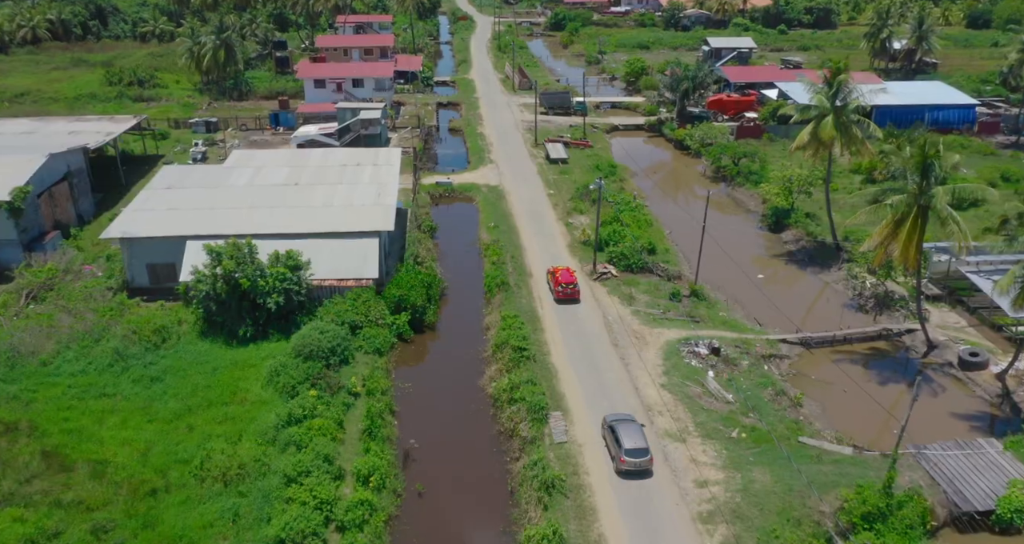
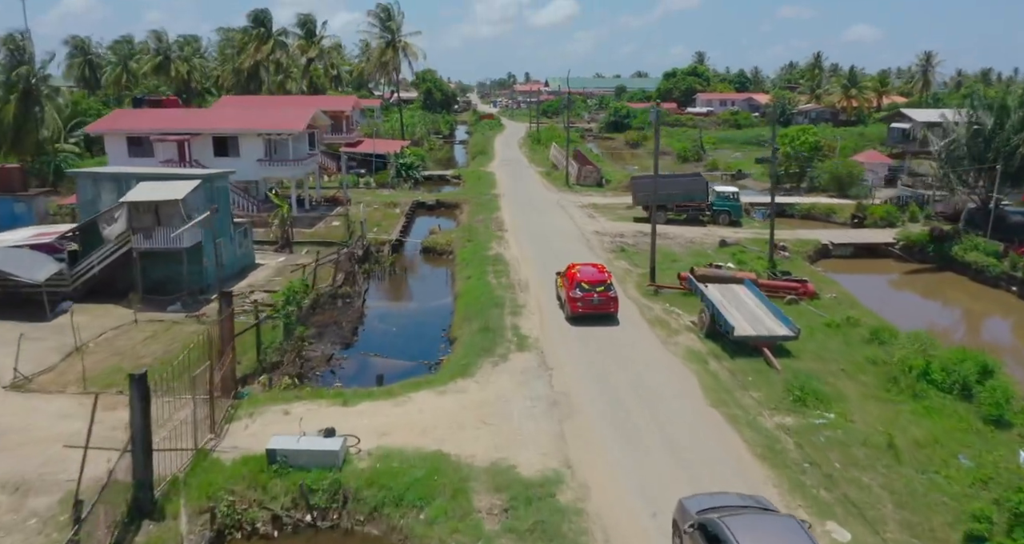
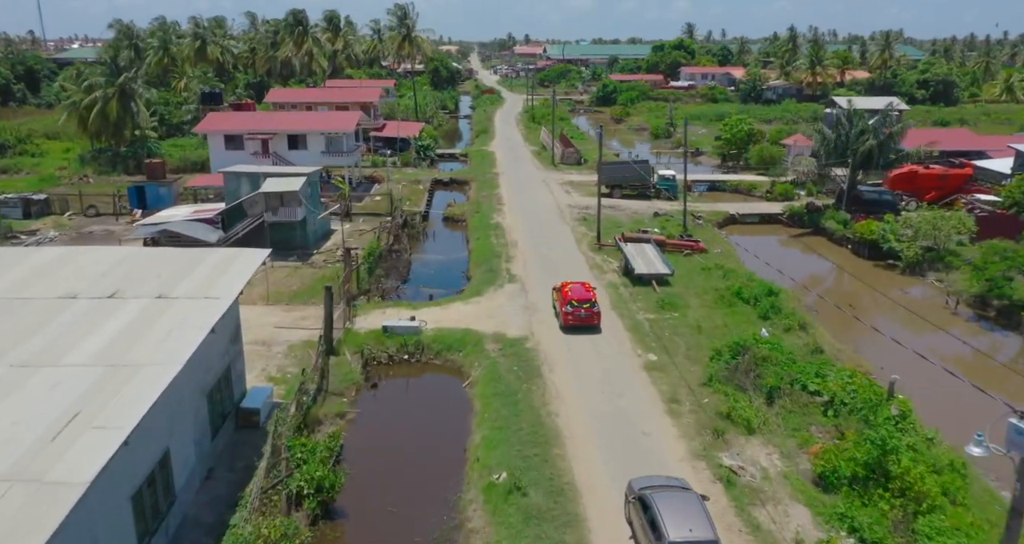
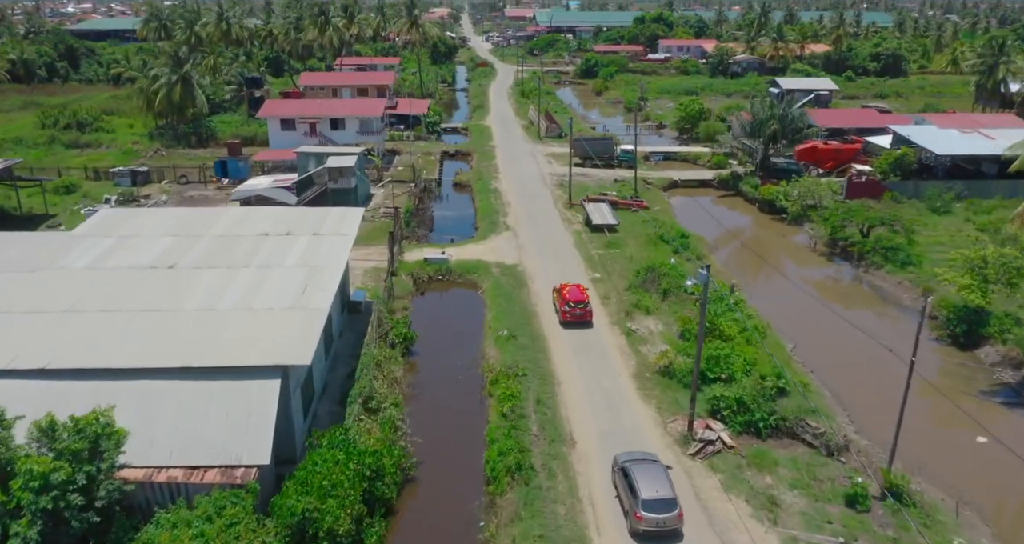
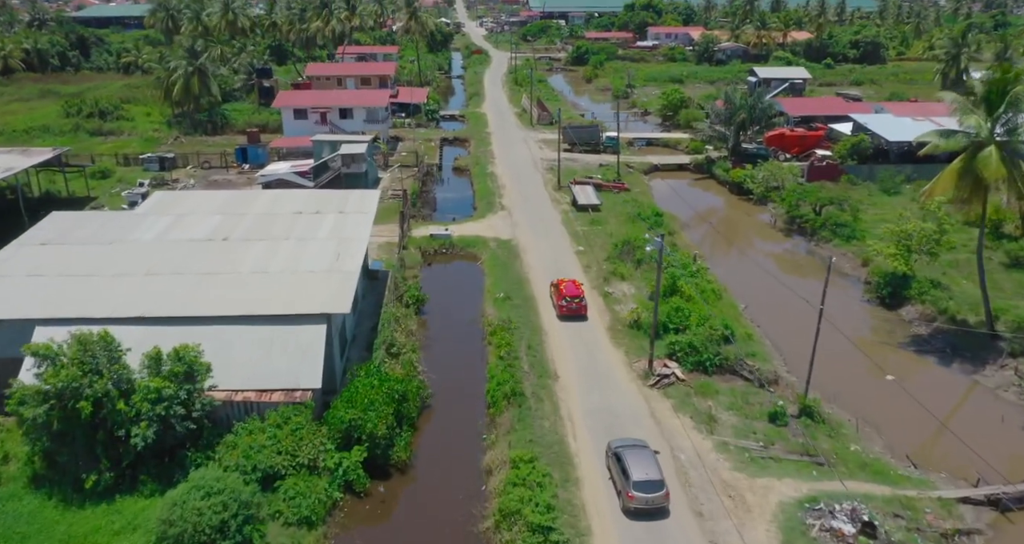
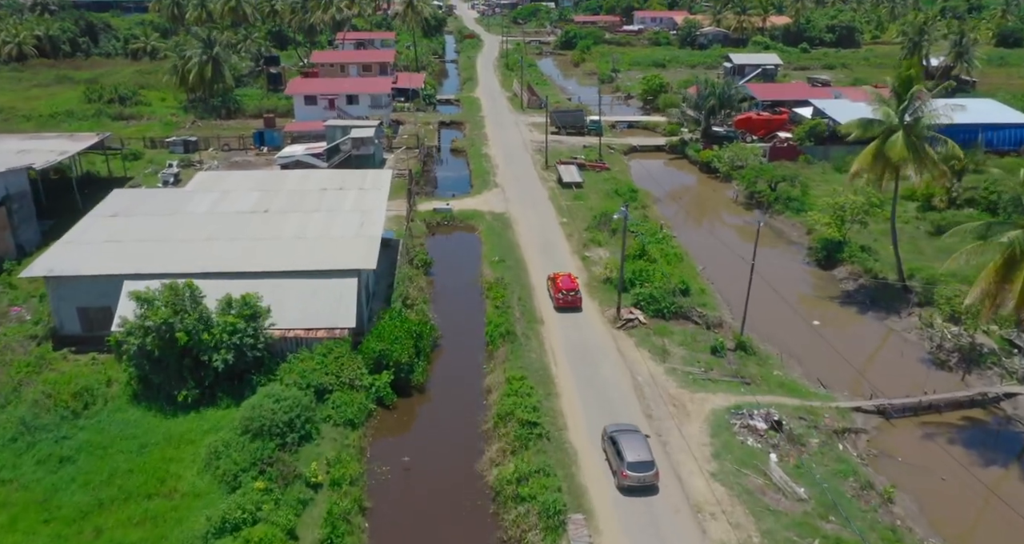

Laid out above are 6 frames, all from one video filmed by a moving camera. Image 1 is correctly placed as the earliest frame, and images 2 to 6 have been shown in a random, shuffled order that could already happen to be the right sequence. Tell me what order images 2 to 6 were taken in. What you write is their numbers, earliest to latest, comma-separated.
6, 5, 4, 3, 2
